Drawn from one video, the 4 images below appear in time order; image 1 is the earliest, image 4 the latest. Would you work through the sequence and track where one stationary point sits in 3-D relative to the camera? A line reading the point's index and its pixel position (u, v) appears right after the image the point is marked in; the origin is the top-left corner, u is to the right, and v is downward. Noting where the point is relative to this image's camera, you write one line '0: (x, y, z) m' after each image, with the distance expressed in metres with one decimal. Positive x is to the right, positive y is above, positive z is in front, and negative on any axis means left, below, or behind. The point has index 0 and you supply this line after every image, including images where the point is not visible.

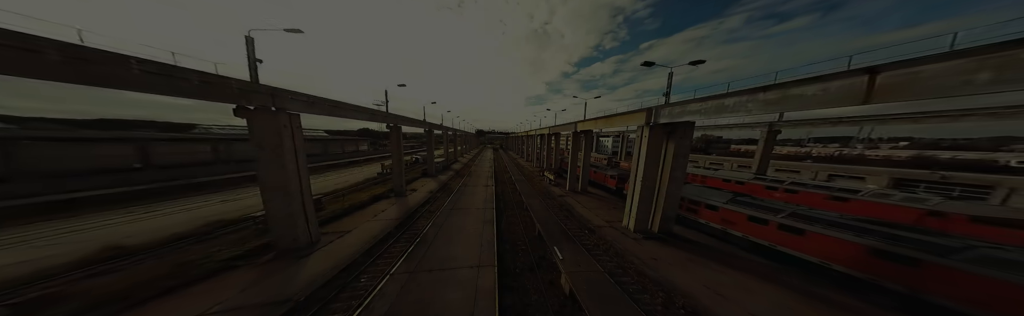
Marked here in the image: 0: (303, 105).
0: (-12.0, +2.8, +10.5) m
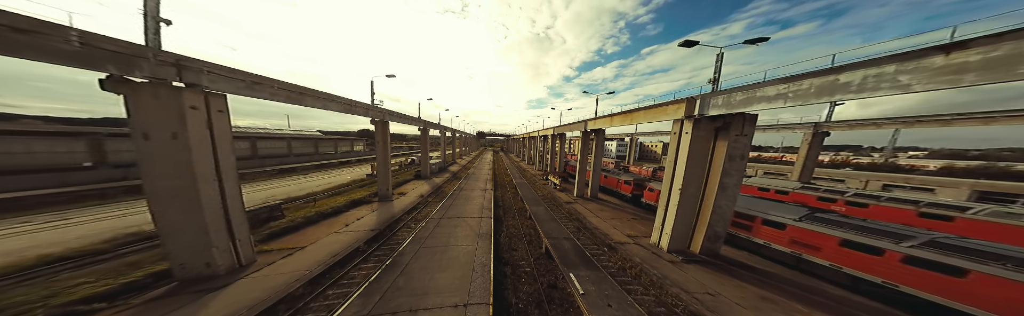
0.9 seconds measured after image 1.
0: (-11.8, +3.1, +7.9) m
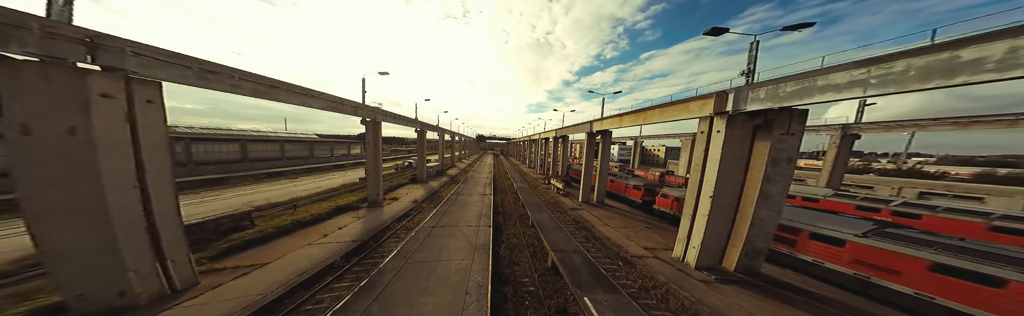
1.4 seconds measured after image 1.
0: (-11.8, +3.1, +6.6) m
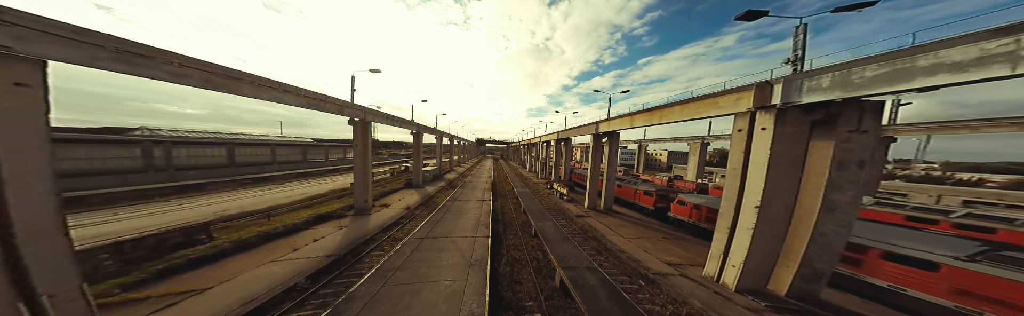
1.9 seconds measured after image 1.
0: (-11.7, +3.2, +5.2) m
